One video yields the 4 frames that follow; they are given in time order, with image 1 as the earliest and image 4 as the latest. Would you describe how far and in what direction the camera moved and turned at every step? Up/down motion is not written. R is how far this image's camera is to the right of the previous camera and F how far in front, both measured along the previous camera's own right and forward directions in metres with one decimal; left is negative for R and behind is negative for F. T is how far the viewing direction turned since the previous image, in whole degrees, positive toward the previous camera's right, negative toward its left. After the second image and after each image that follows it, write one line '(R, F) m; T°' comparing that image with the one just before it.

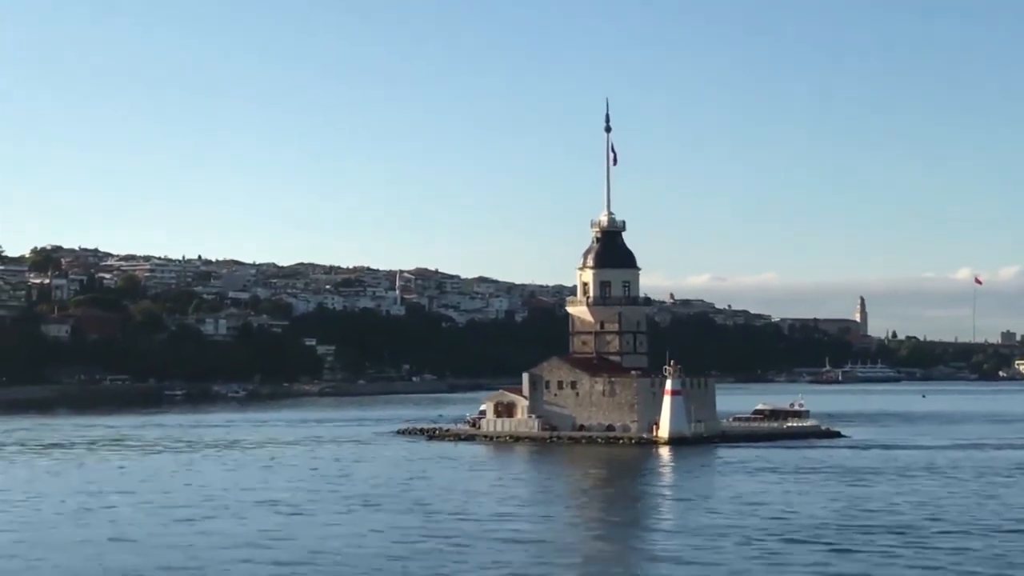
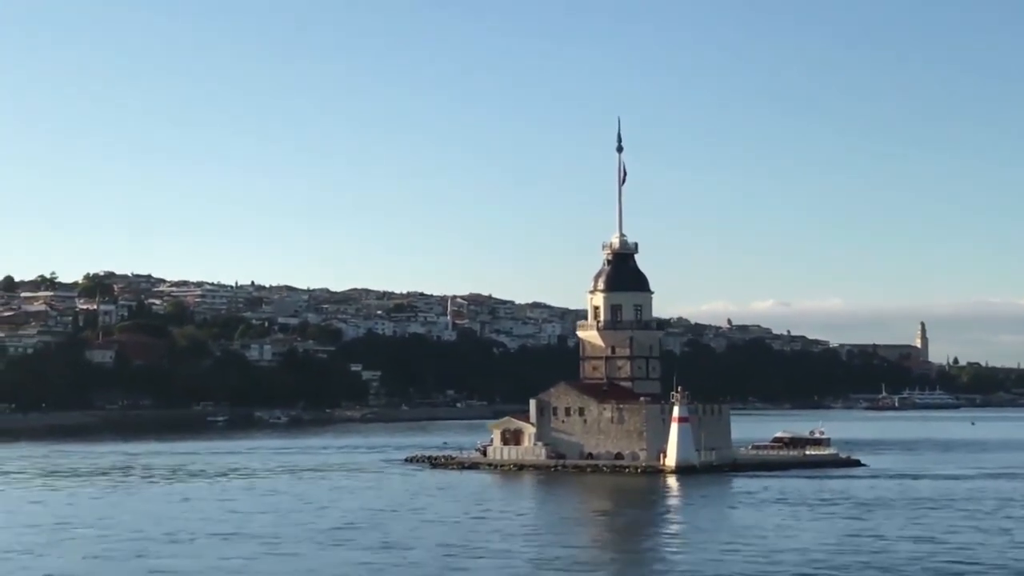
(+1.9, +1.6) m; -2°
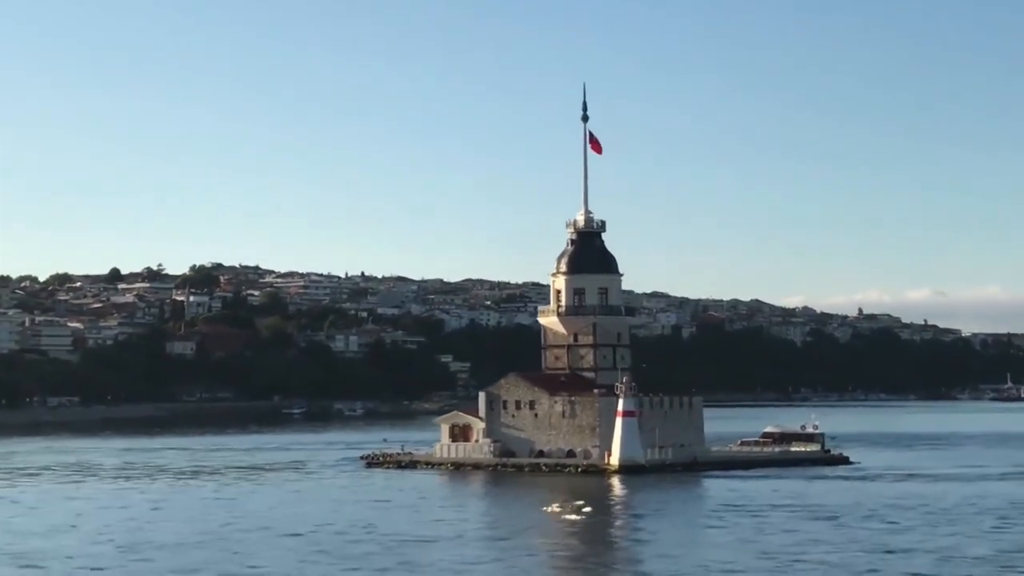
(+6.0, +5.3) m; -5°
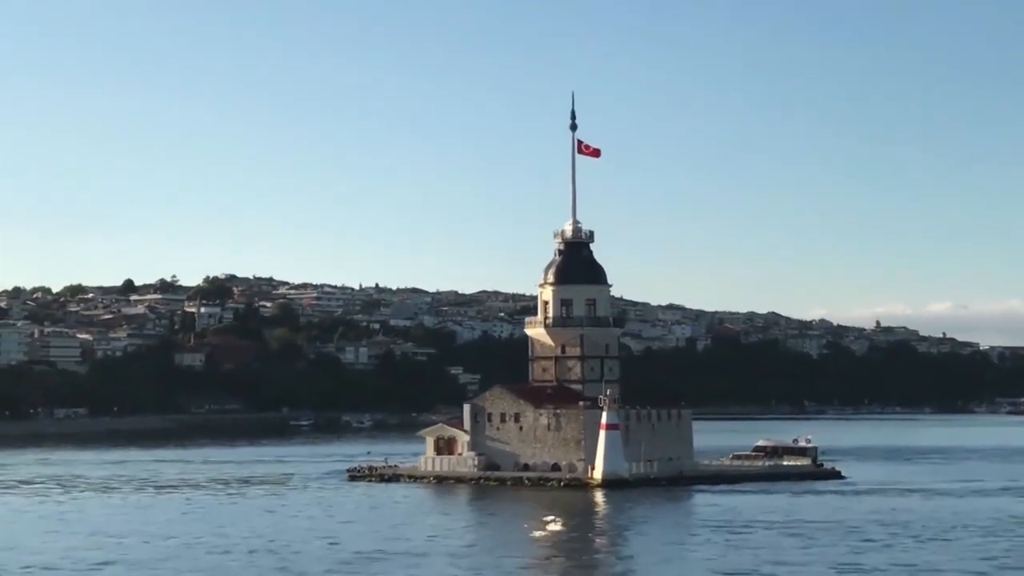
(+1.0, +0.7) m; -1°
